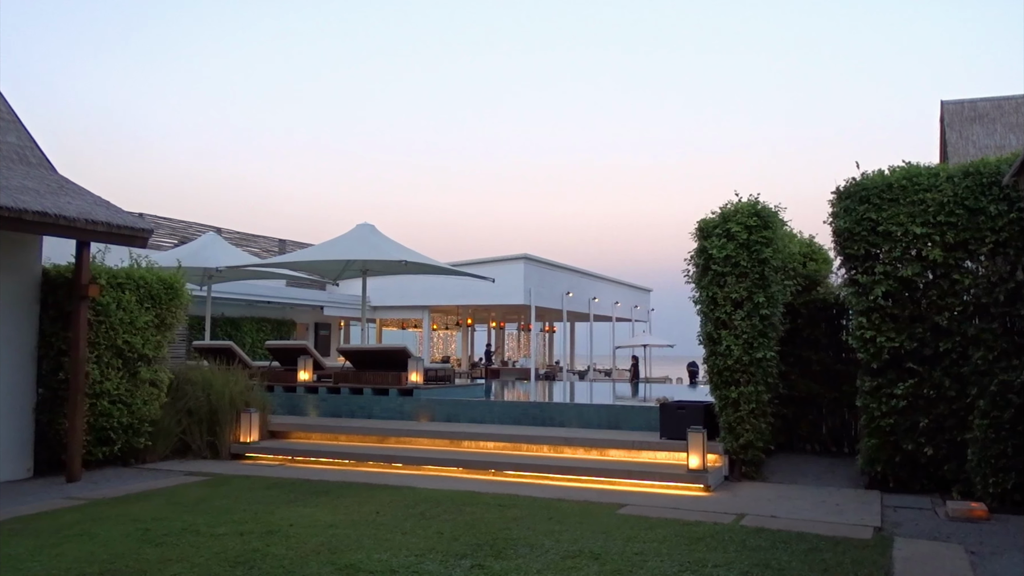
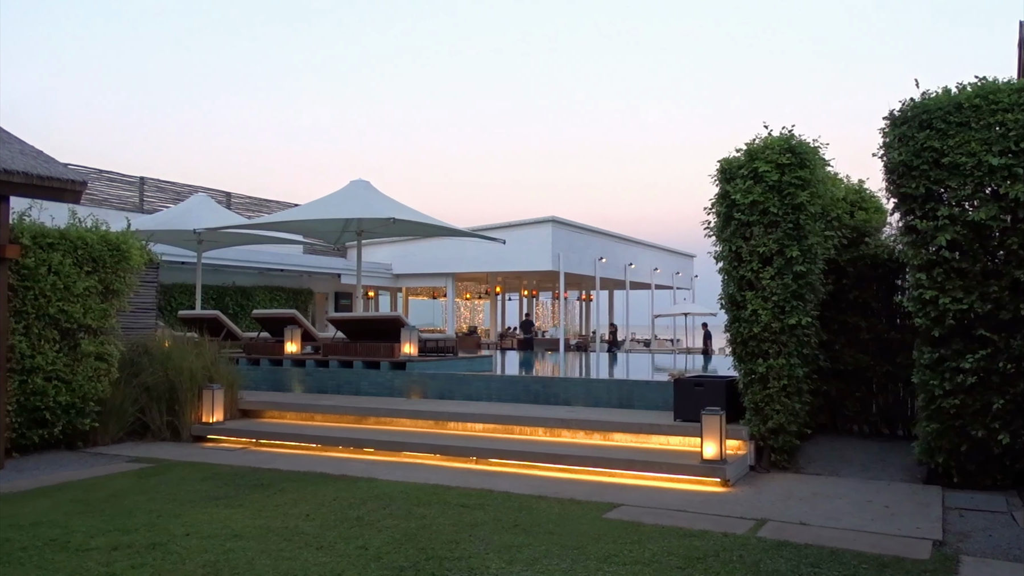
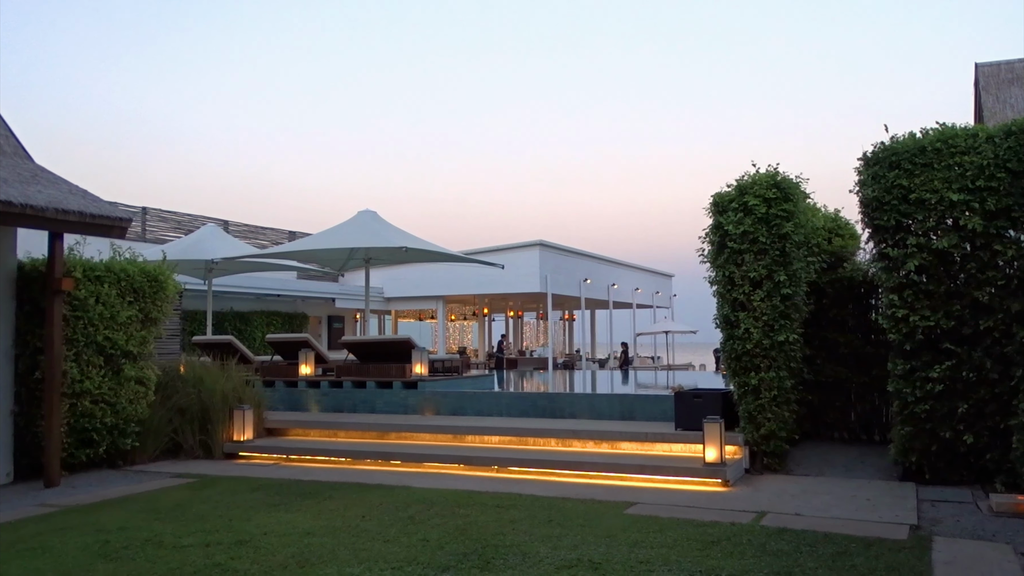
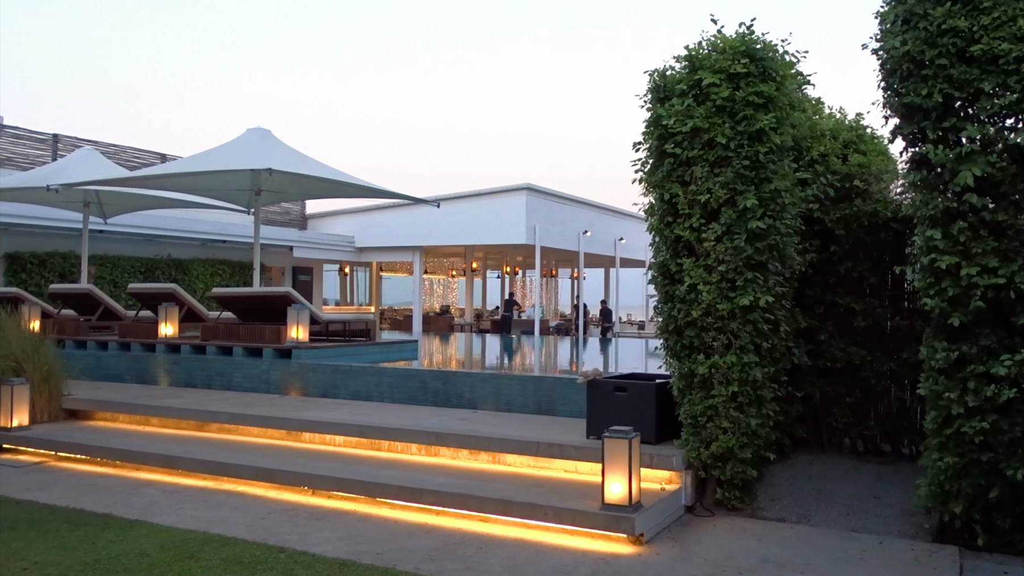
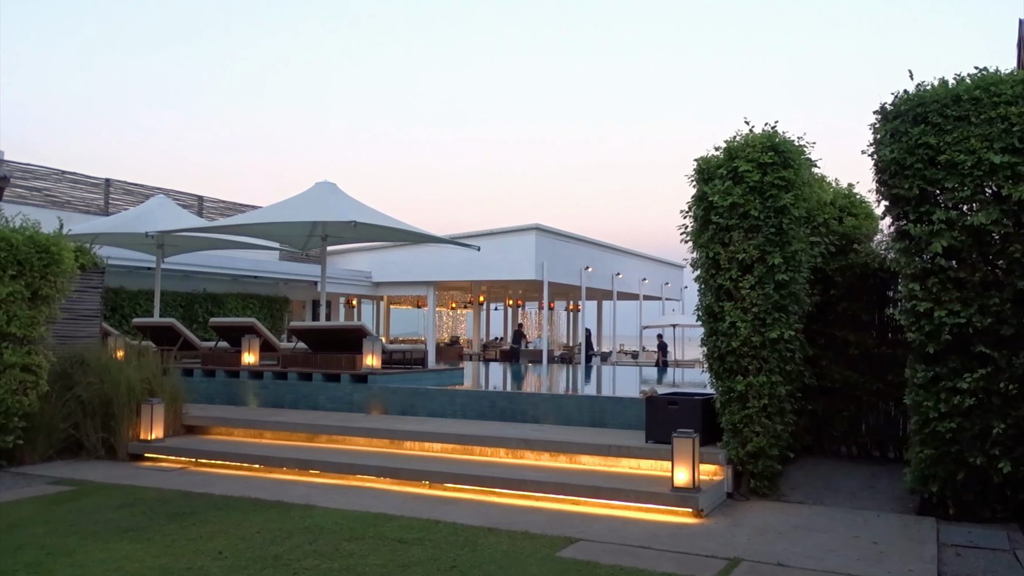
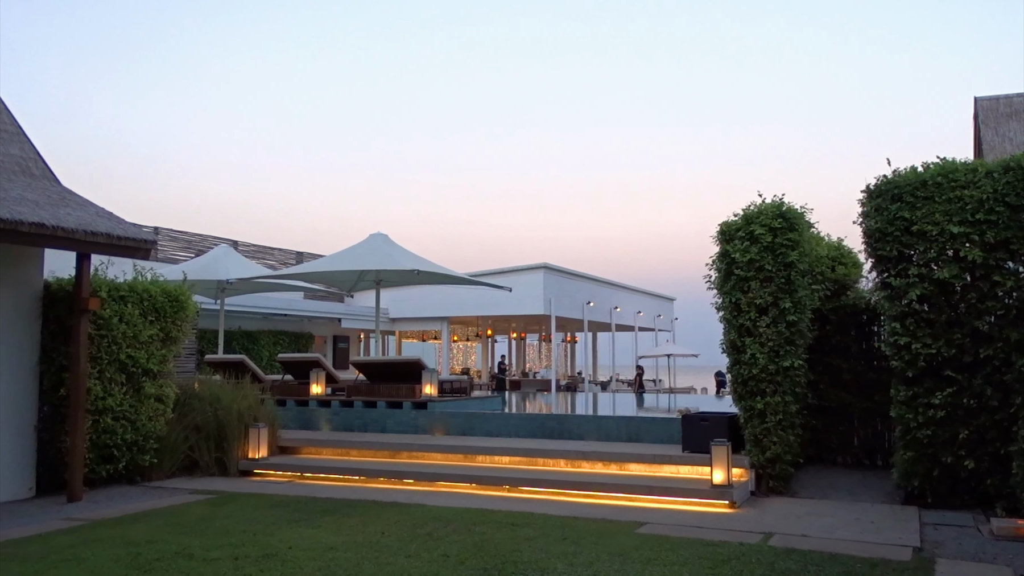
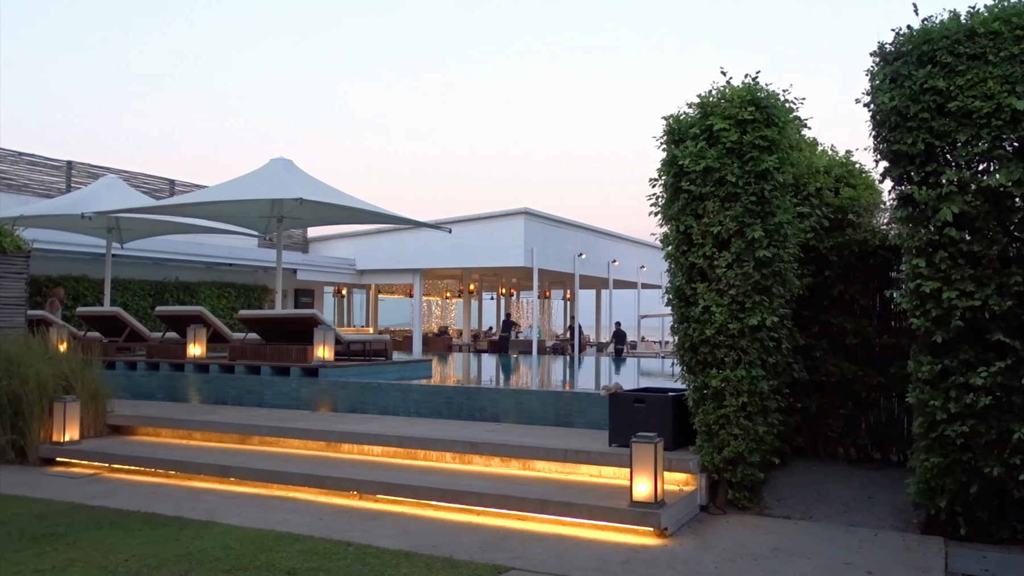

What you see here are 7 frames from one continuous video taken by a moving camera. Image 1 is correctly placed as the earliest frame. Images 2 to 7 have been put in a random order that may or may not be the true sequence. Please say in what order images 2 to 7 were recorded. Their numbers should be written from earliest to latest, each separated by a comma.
6, 3, 2, 5, 7, 4
